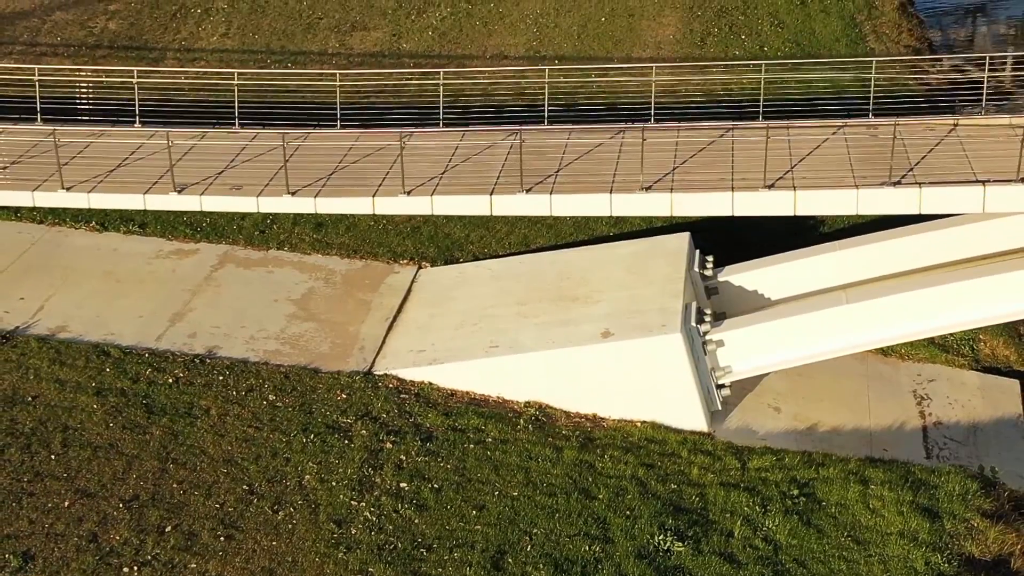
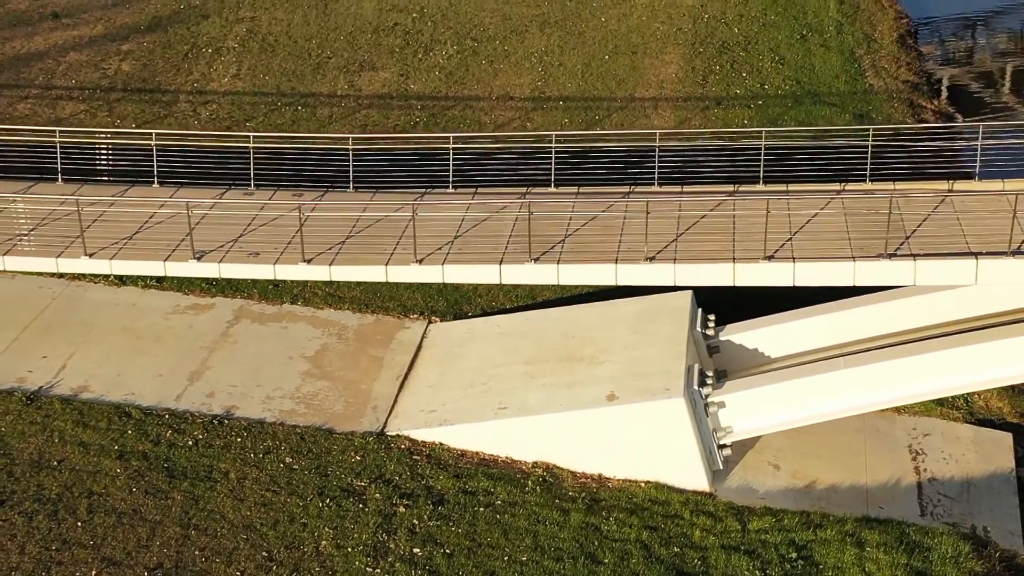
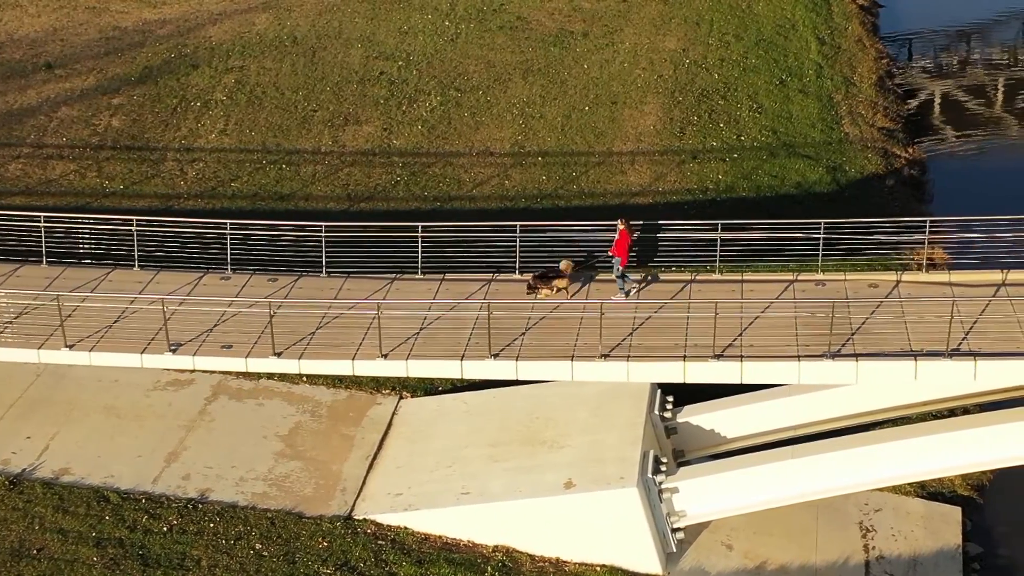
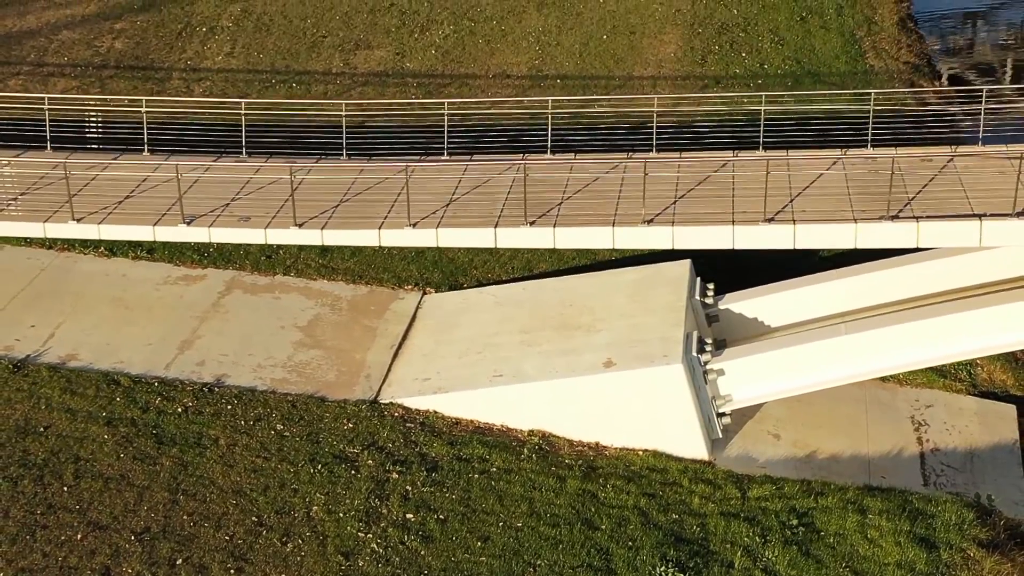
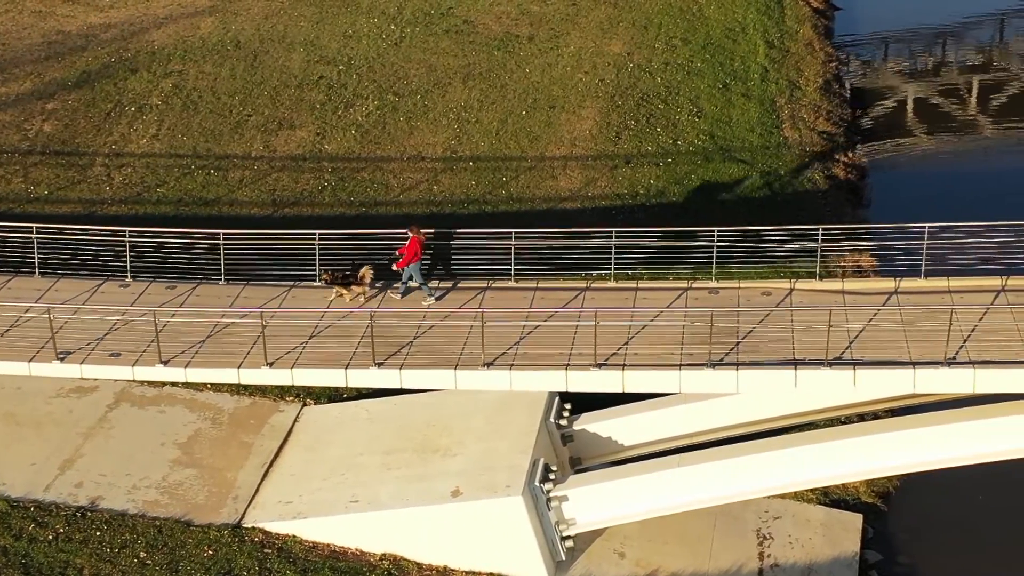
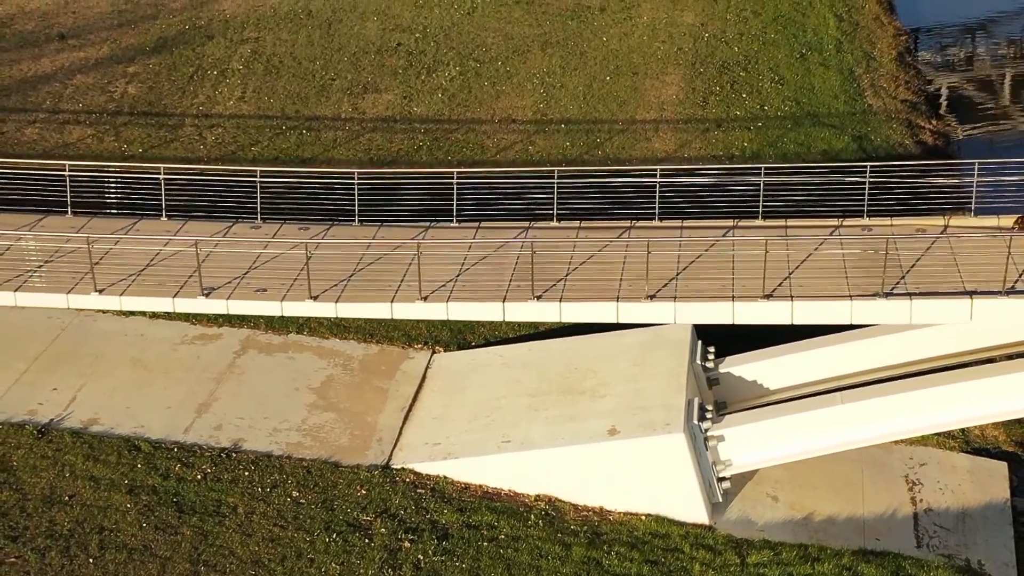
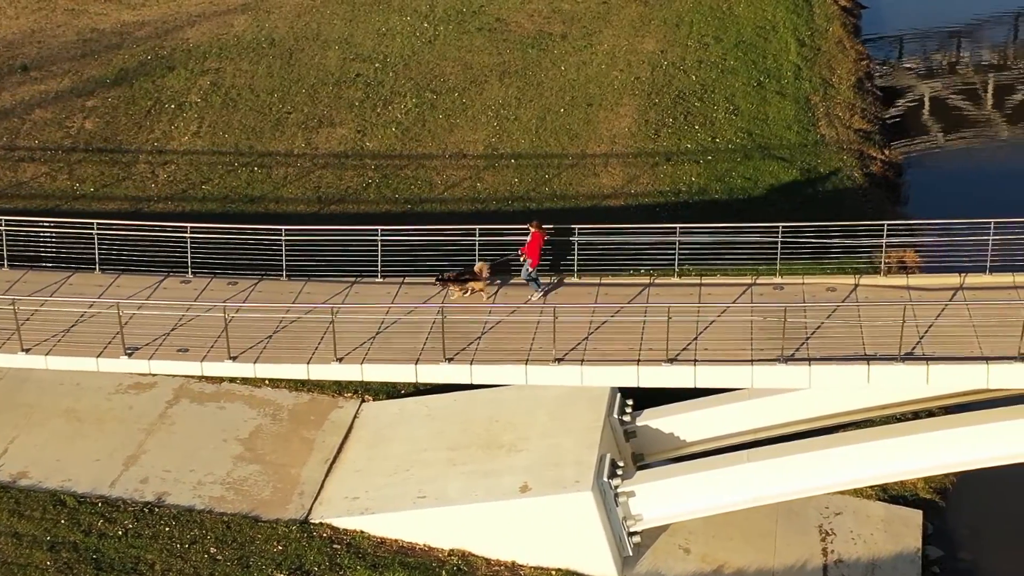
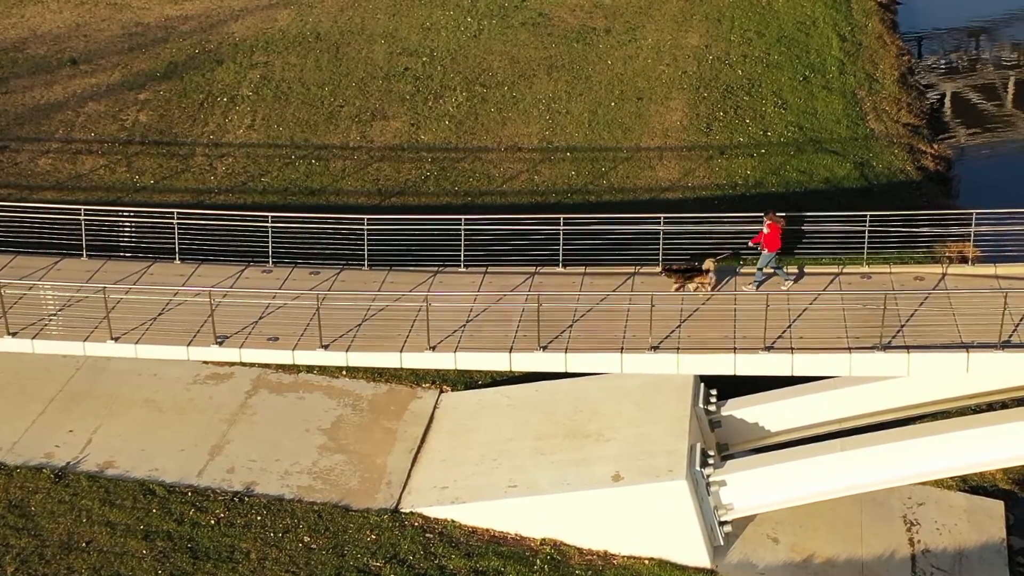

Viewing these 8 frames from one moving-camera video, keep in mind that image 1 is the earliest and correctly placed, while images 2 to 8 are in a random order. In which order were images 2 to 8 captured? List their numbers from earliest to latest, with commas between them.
4, 2, 6, 8, 3, 7, 5
